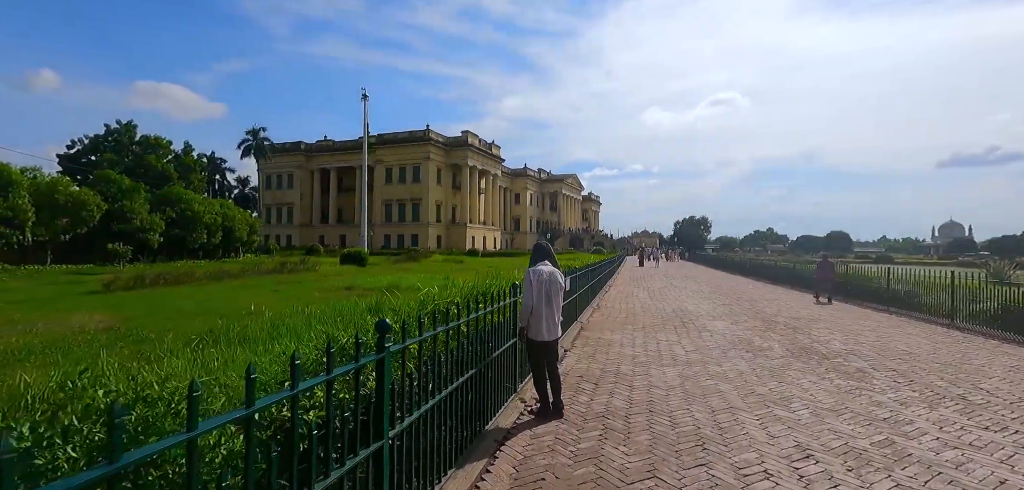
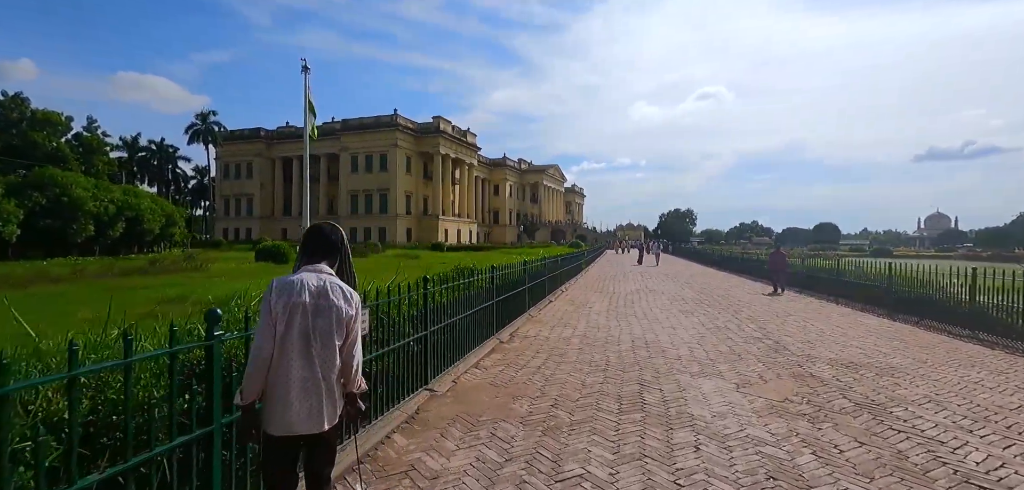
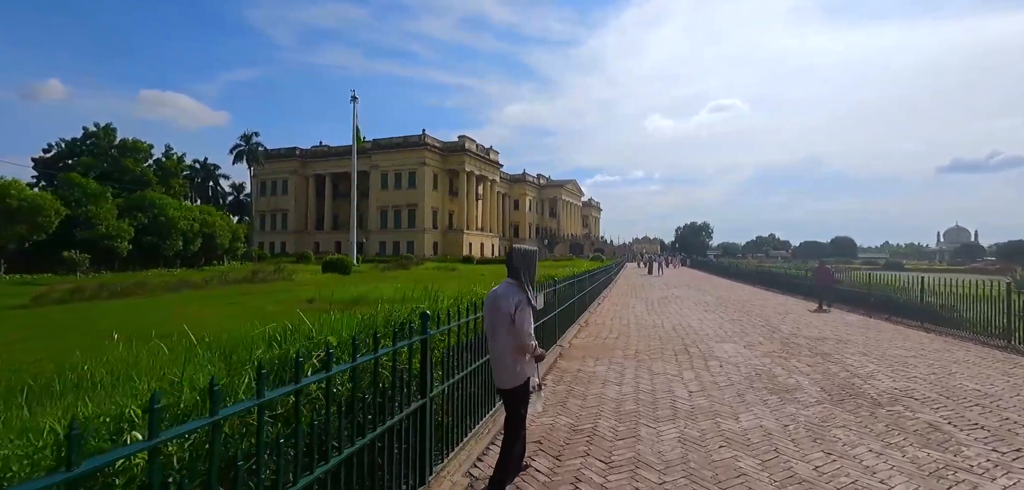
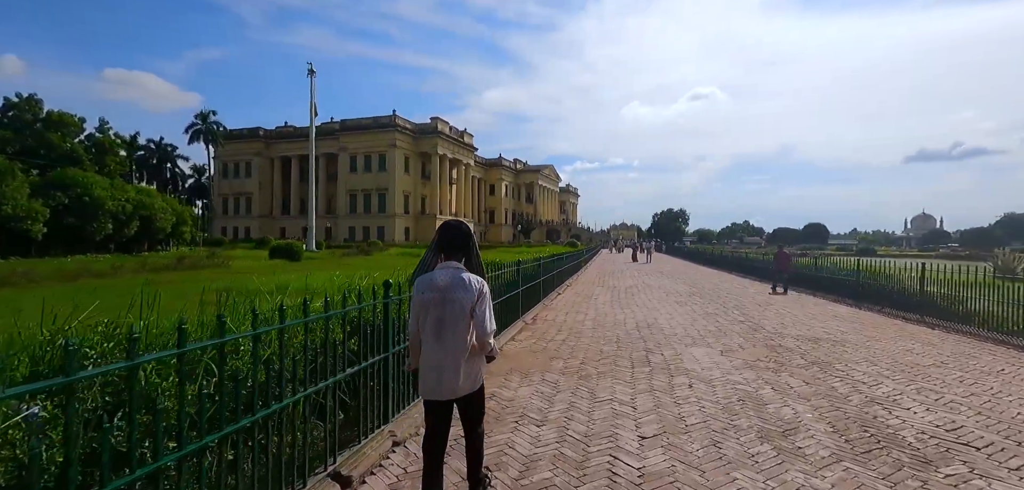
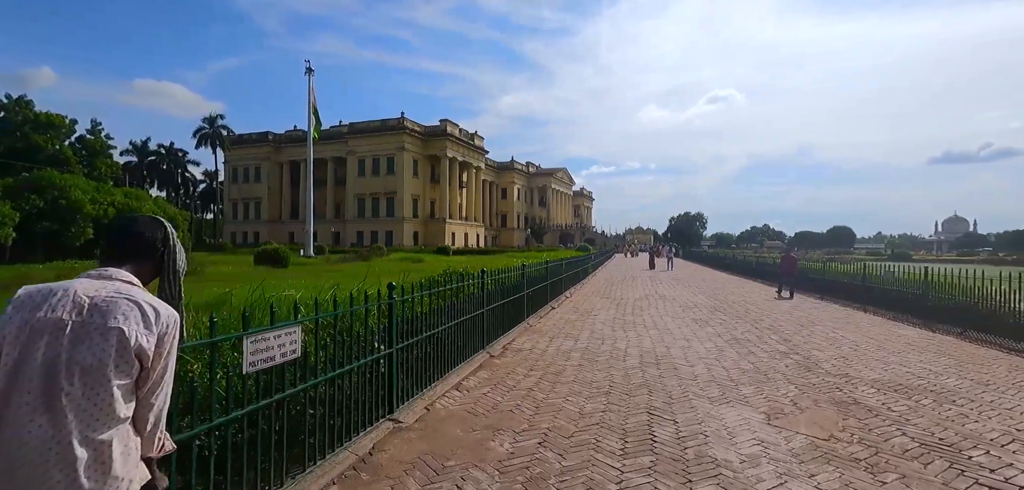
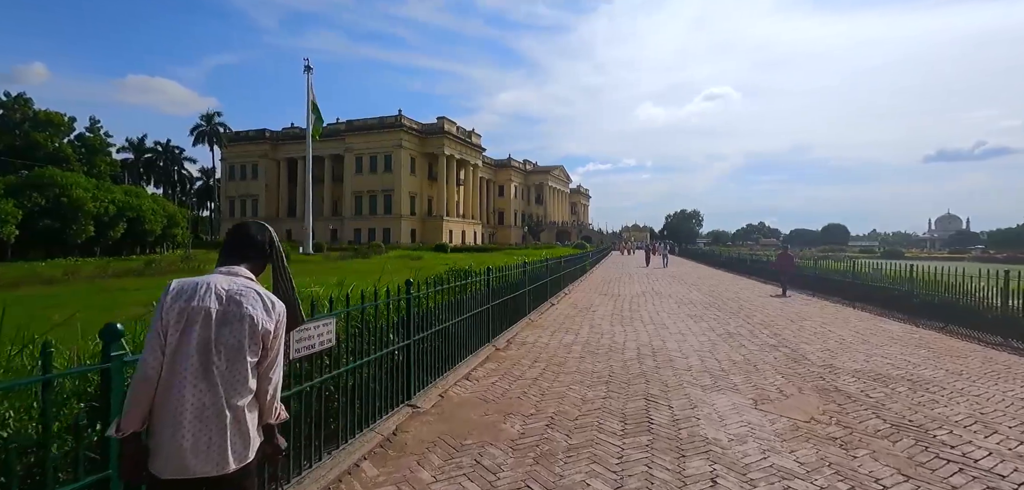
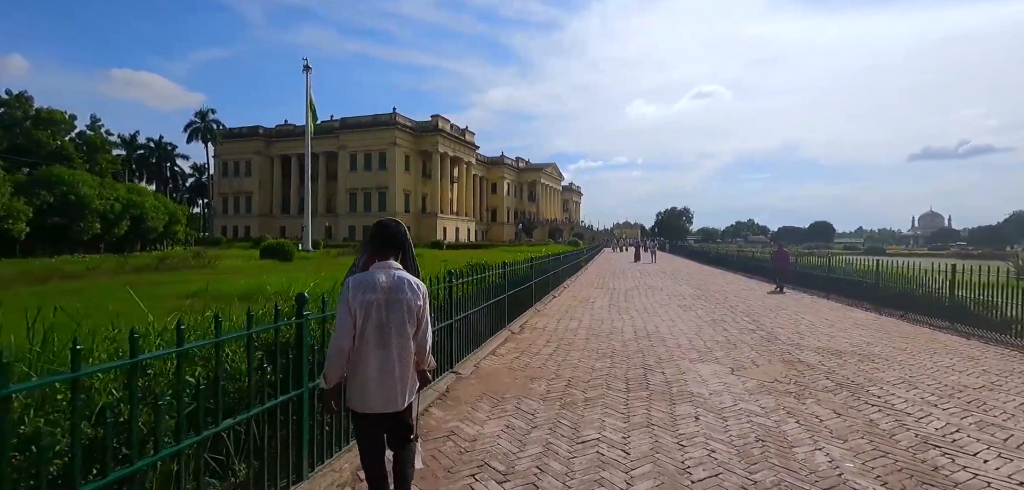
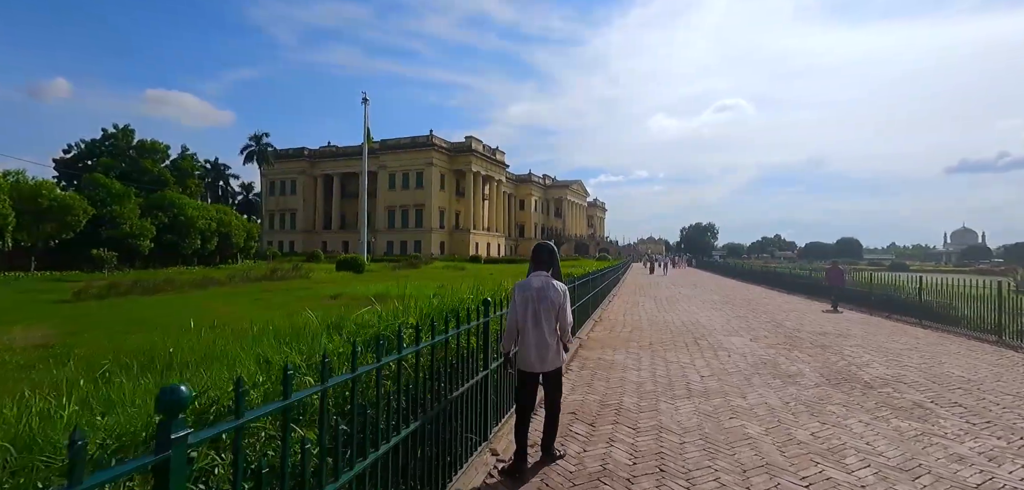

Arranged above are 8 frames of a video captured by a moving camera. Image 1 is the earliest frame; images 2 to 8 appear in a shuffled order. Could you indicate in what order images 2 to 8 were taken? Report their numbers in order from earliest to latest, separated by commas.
8, 3, 4, 7, 2, 6, 5
